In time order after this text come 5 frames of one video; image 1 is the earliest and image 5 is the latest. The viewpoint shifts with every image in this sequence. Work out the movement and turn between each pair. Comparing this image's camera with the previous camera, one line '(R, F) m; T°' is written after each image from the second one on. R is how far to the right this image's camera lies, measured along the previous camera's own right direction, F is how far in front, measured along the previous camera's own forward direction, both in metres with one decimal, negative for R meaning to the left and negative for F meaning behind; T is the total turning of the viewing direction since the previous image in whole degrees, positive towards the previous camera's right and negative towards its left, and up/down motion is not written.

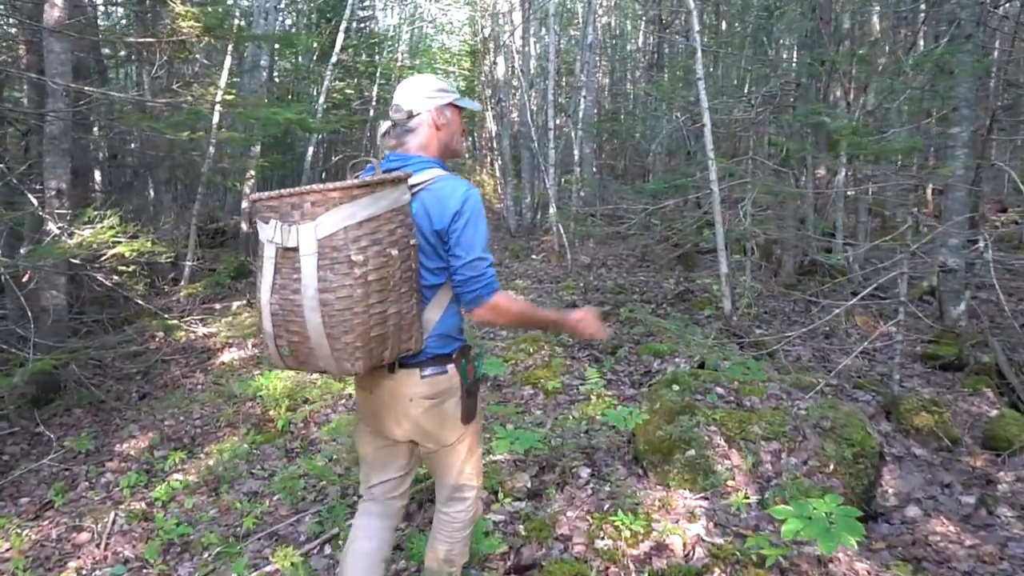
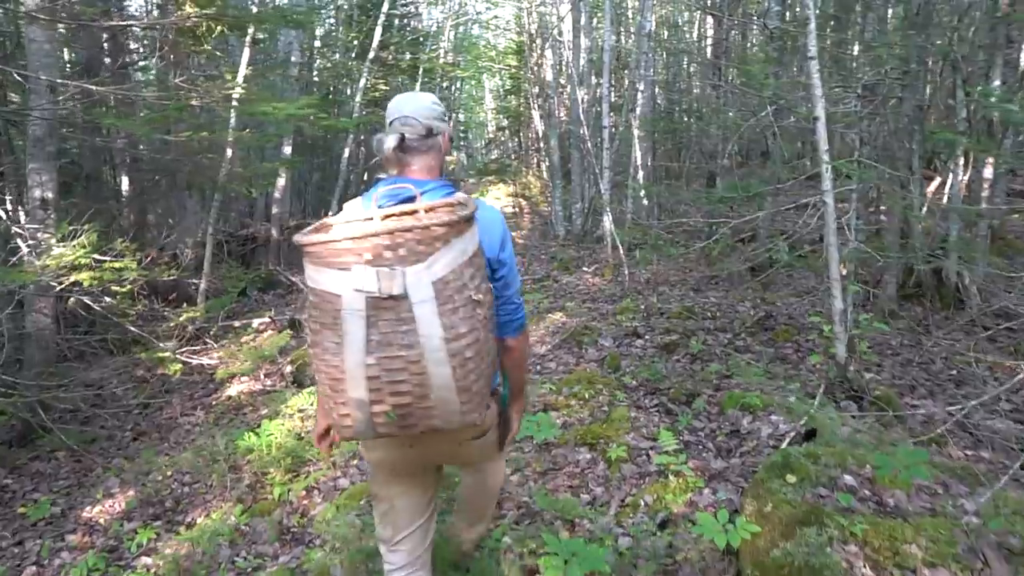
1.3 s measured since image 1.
(0.0, +1.2) m; -3°
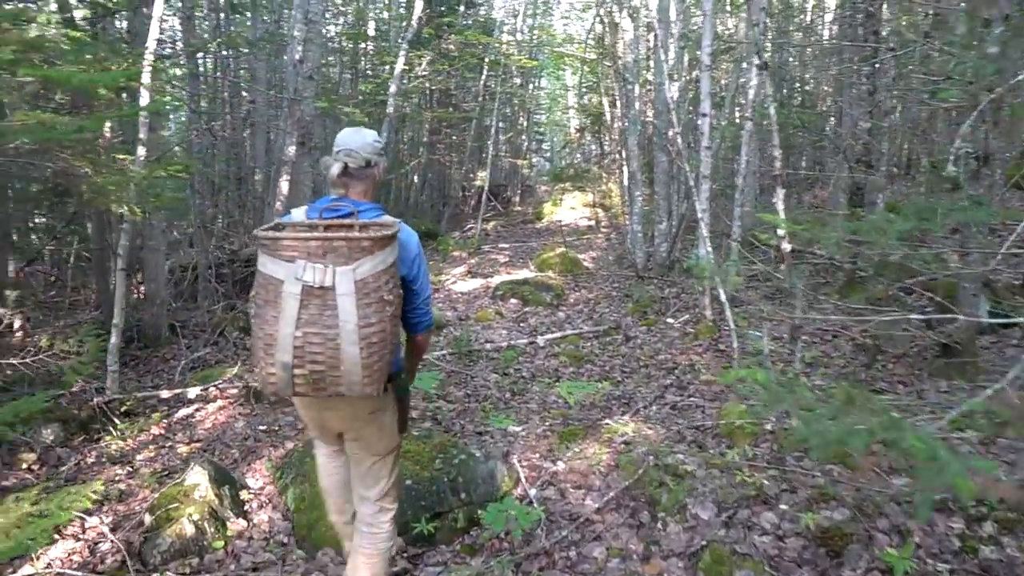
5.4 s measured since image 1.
(+0.3, +3.5) m; -6°
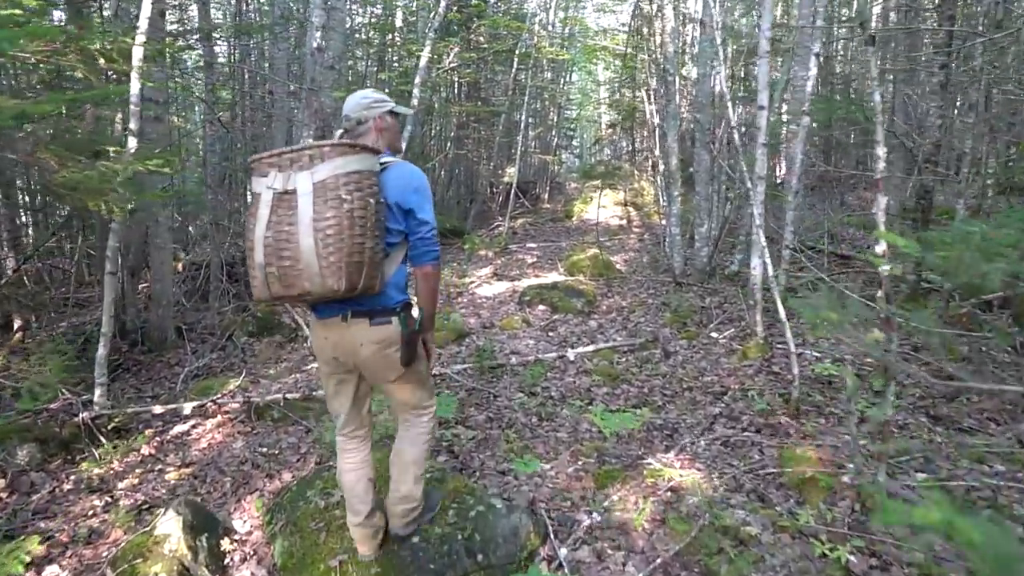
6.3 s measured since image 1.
(0.0, +0.7) m; -2°
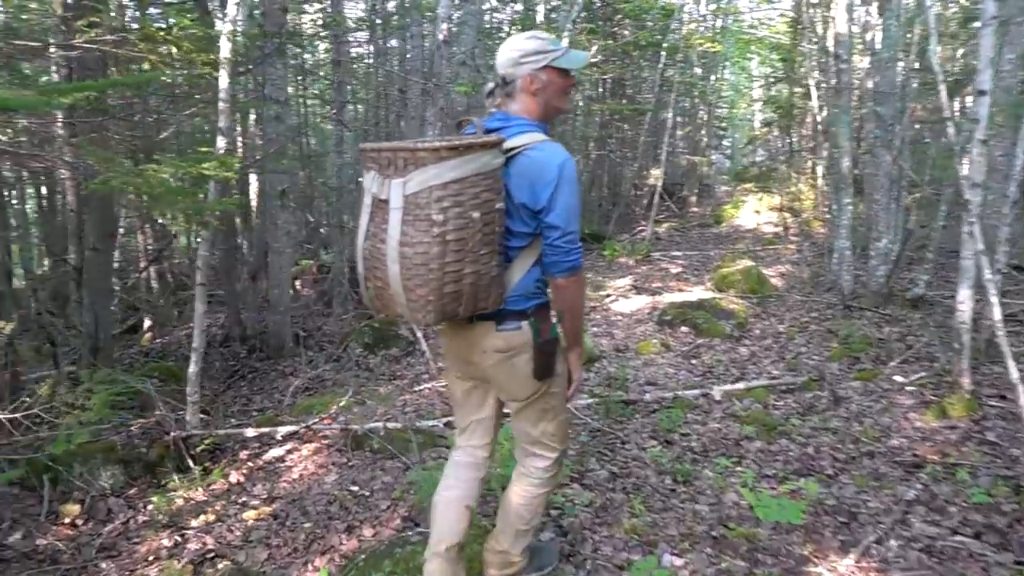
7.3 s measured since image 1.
(+0.1, +1.0) m; -10°
